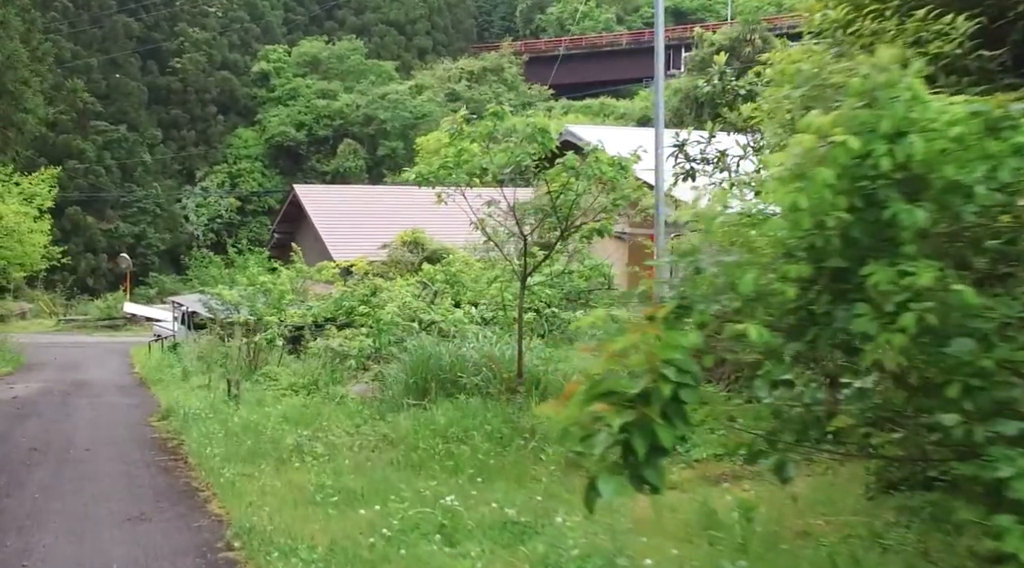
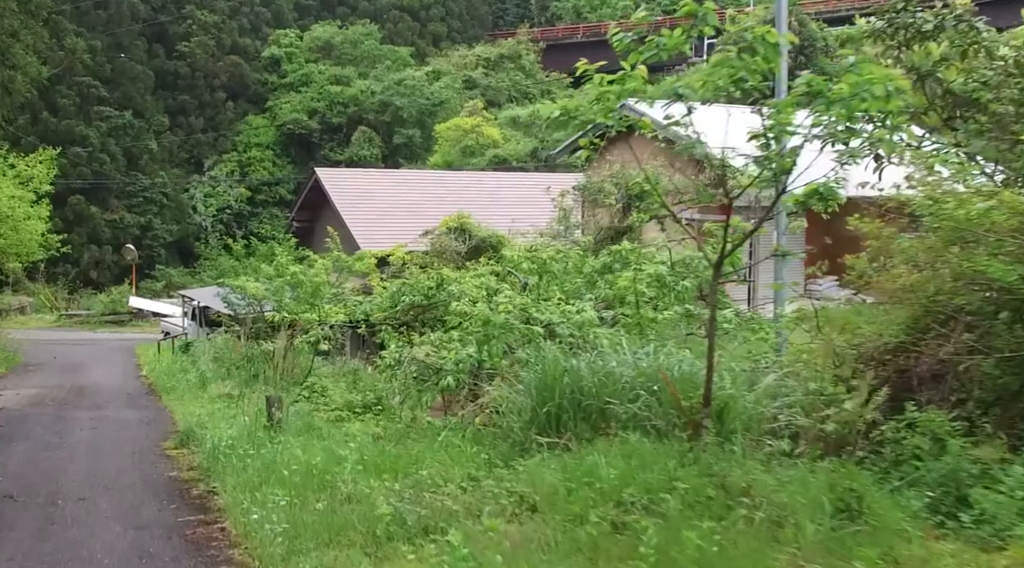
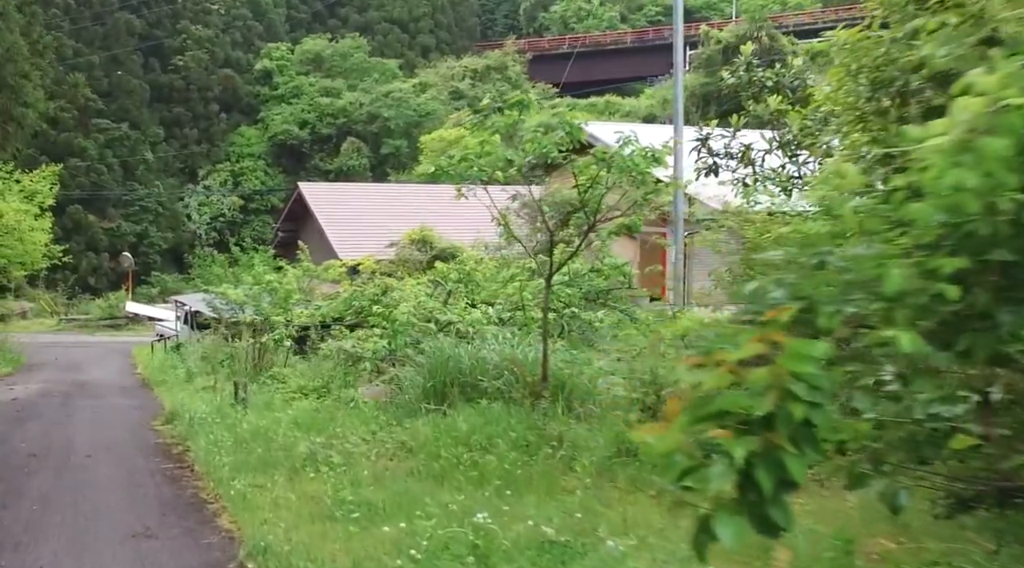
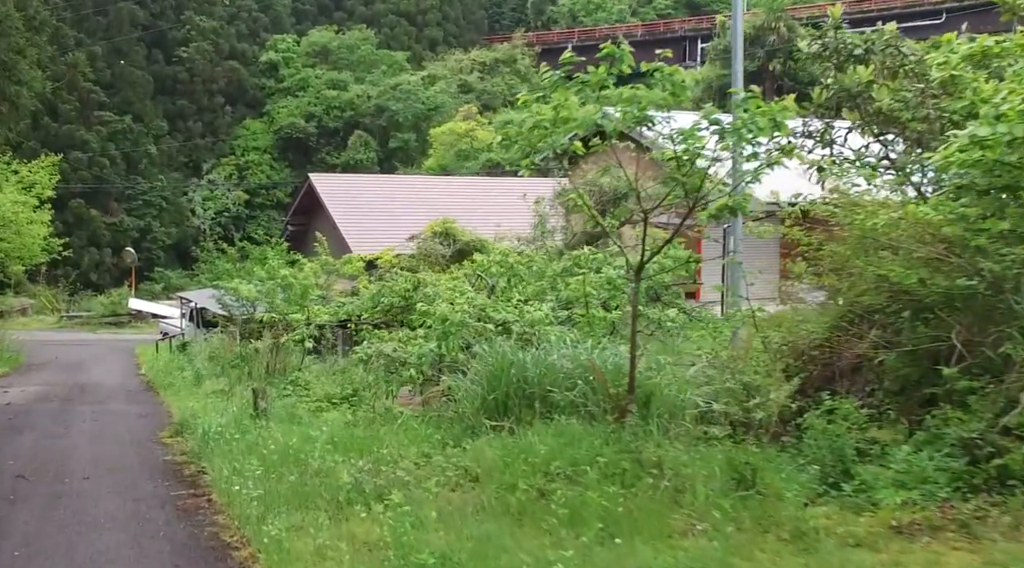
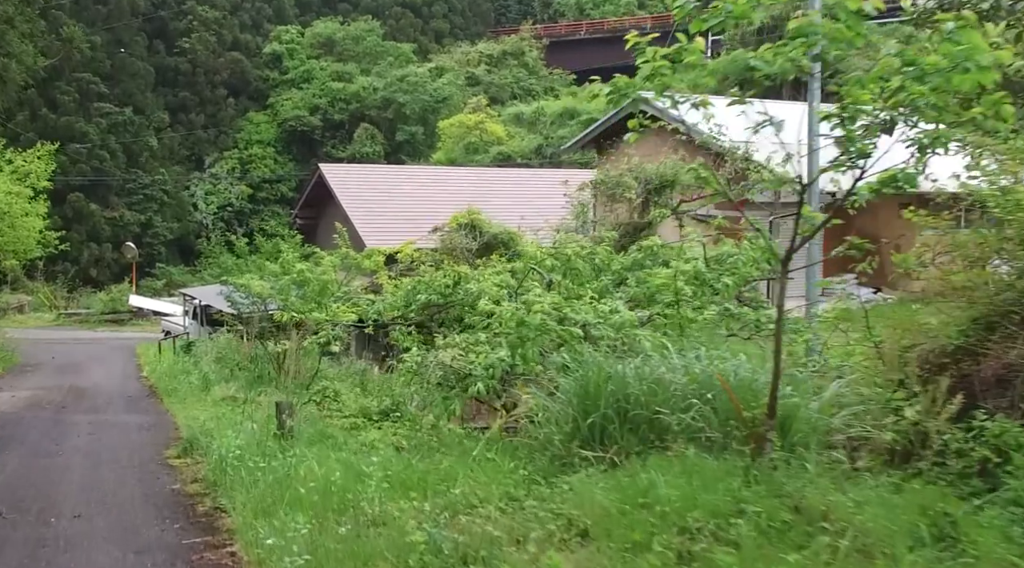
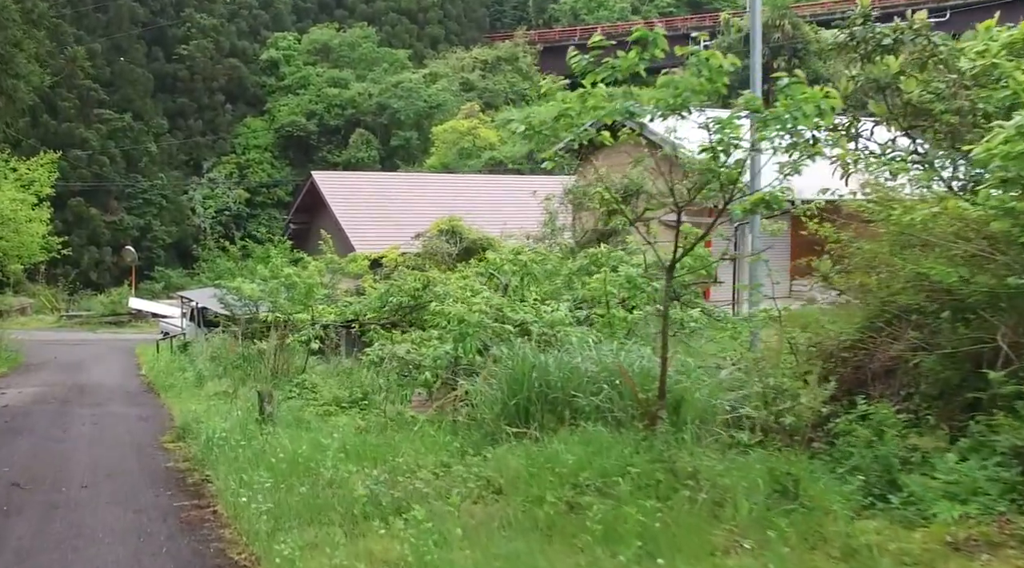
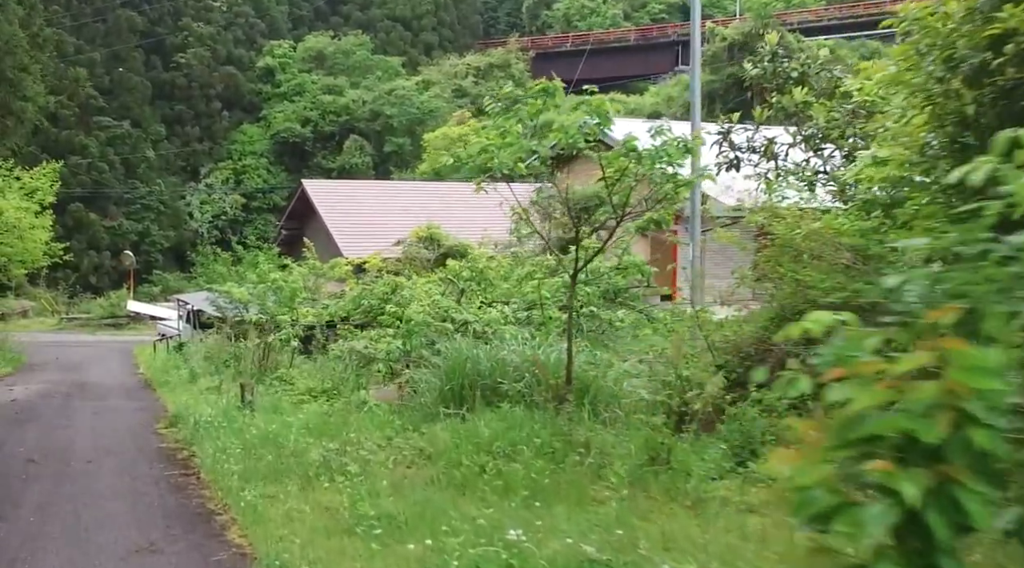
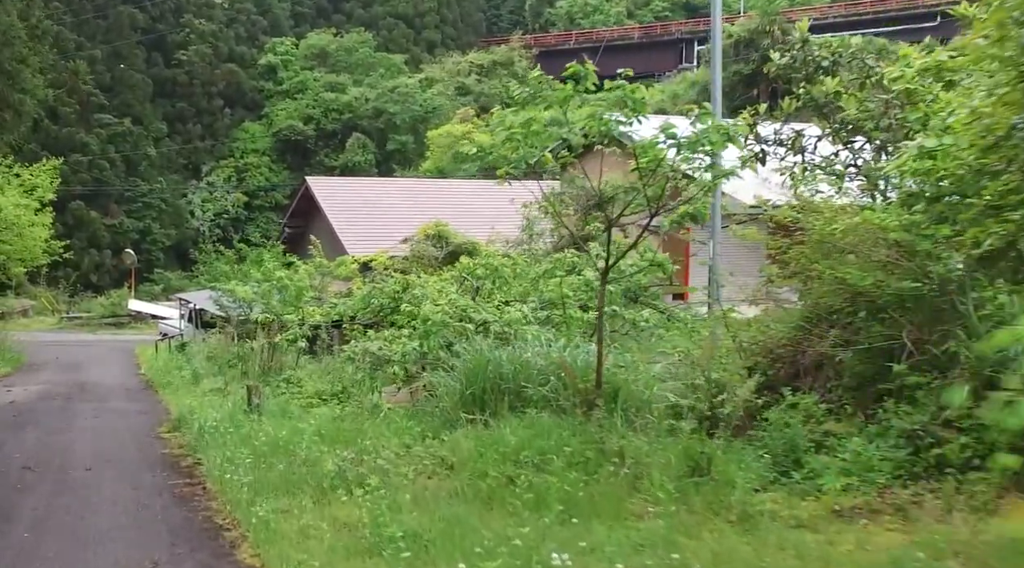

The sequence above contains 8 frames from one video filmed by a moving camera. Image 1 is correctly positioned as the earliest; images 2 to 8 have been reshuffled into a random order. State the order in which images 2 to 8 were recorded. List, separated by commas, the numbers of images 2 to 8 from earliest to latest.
3, 7, 8, 4, 6, 2, 5
